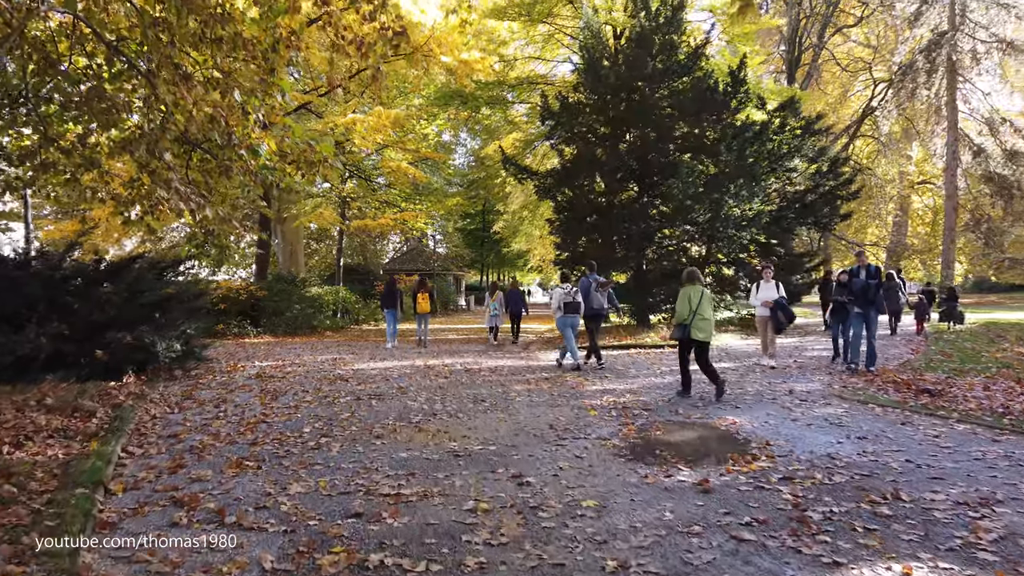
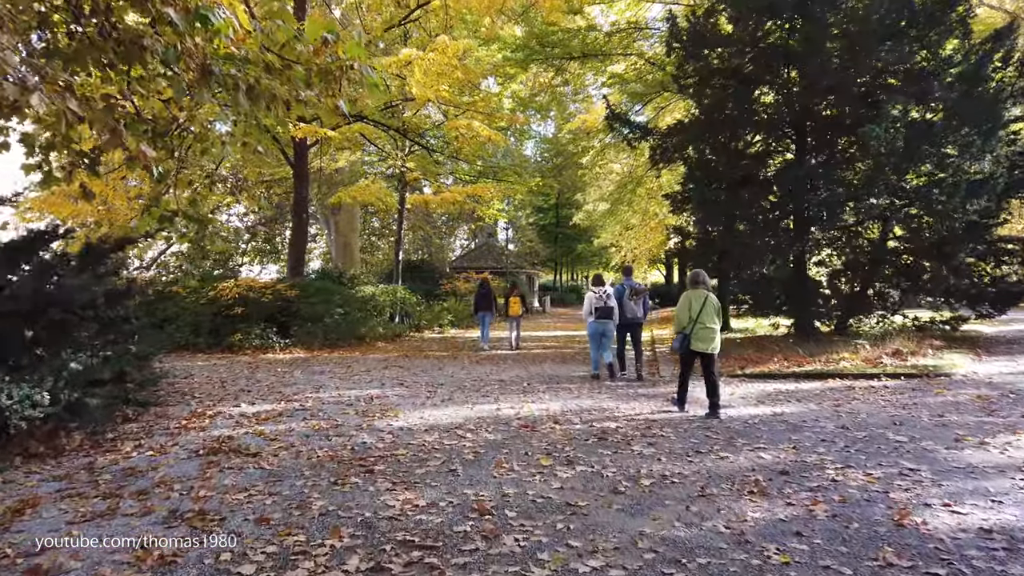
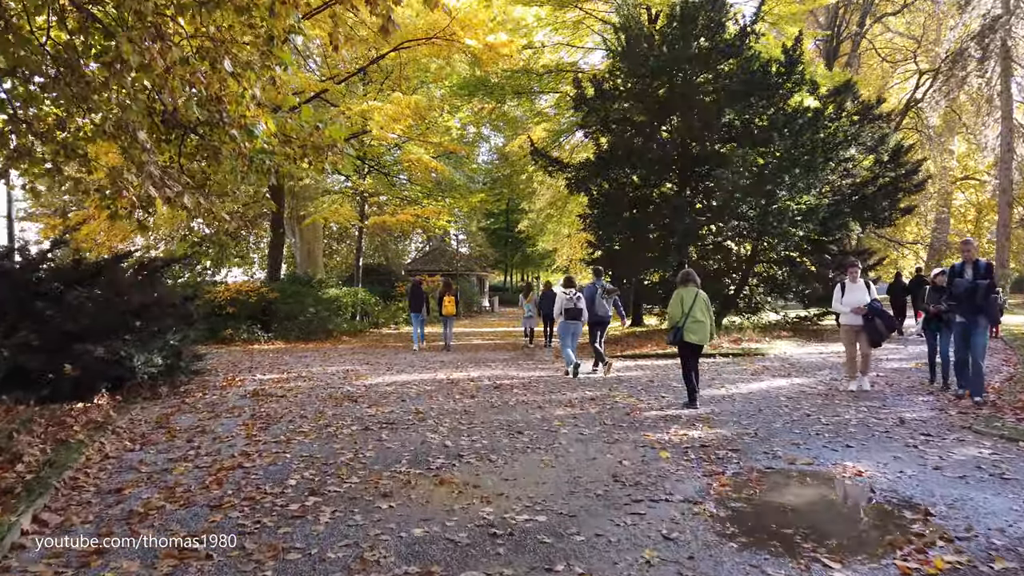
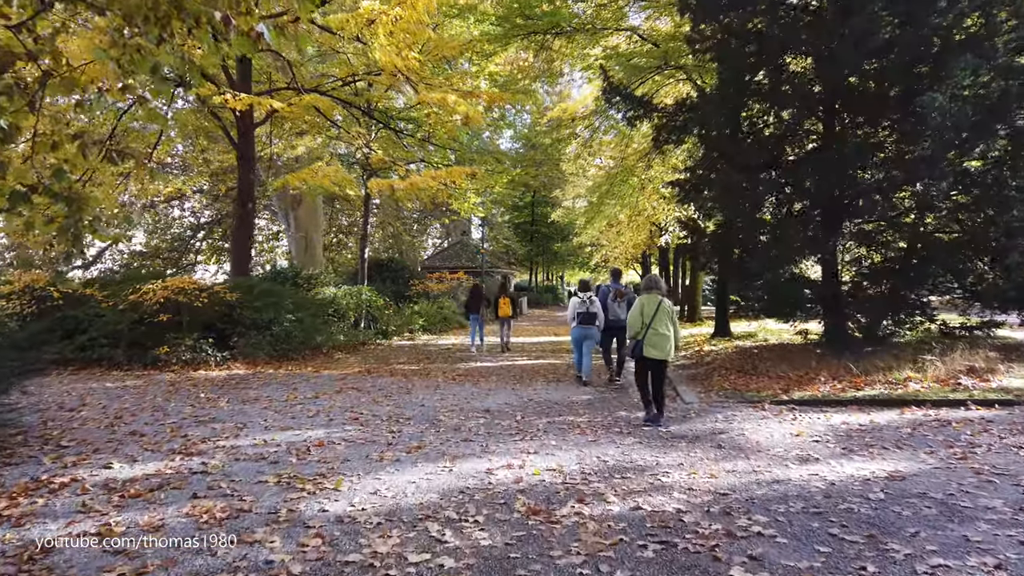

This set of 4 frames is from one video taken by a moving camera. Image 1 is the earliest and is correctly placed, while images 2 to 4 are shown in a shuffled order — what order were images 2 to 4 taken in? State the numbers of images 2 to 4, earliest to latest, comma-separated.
3, 2, 4
